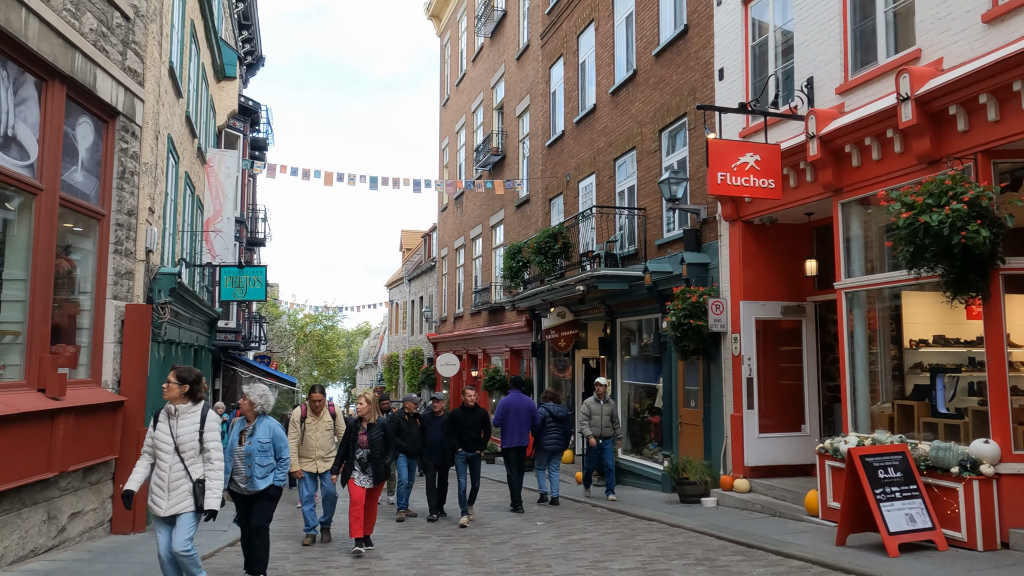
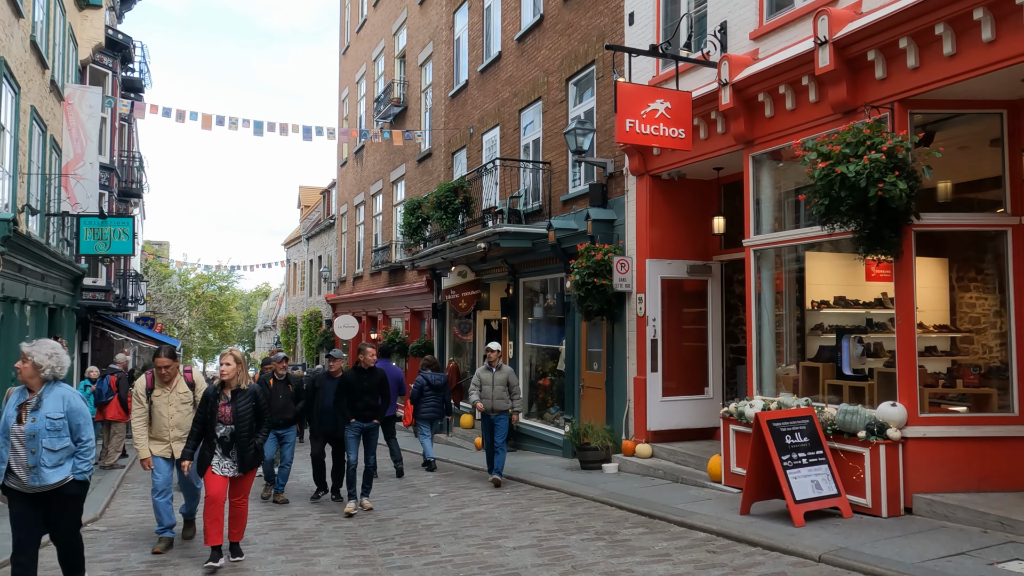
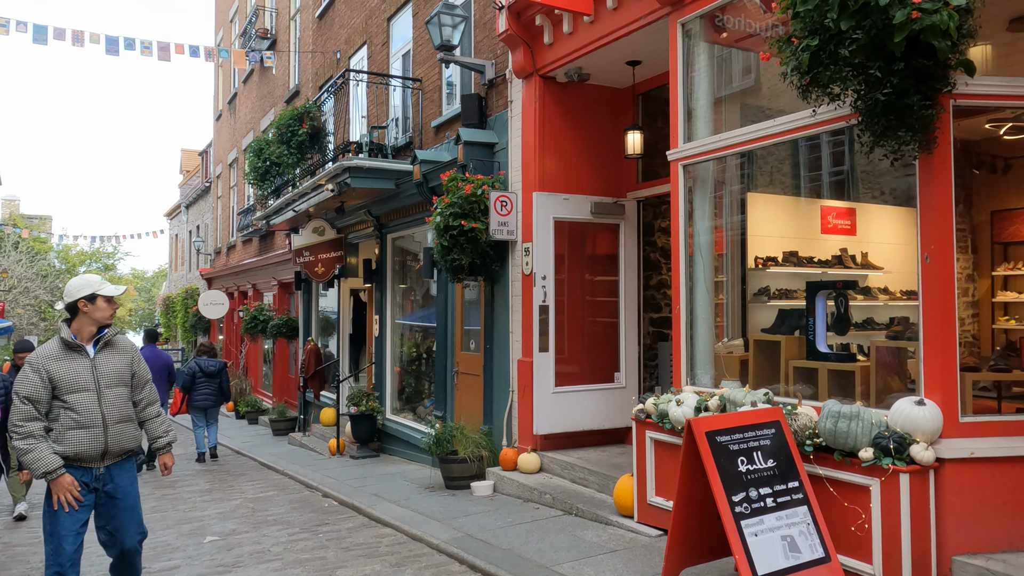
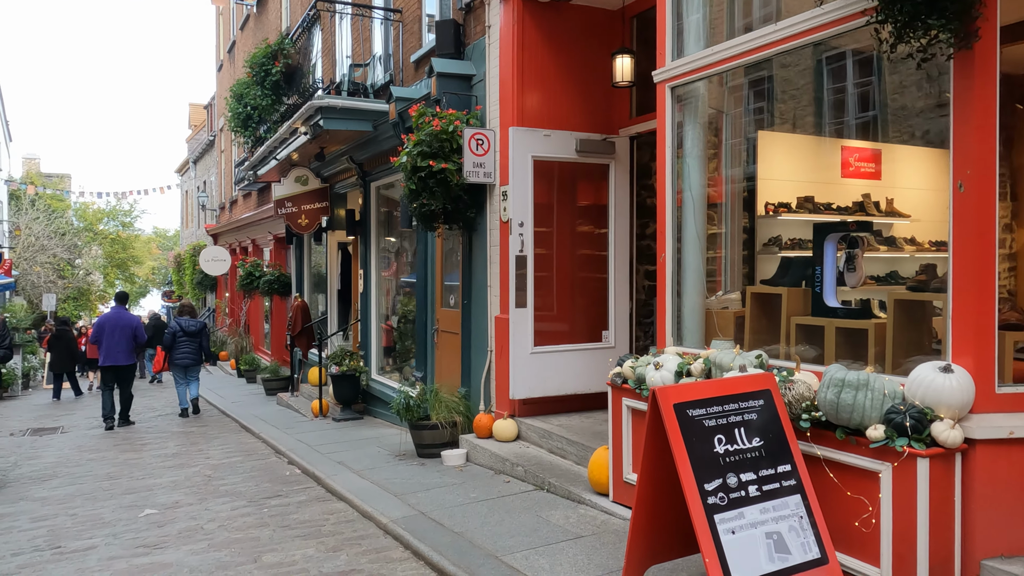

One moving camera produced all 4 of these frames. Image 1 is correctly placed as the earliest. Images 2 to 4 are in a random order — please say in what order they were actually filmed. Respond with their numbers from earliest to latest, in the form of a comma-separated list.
2, 3, 4
